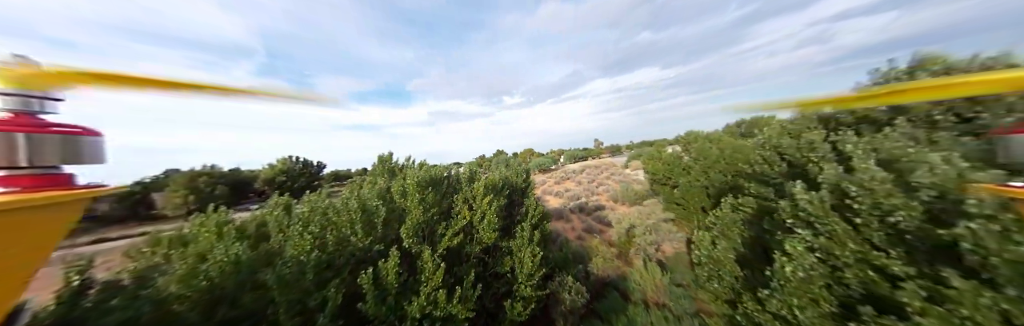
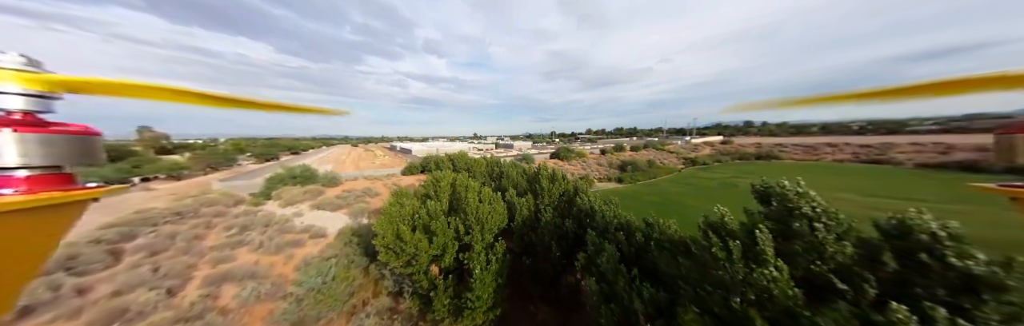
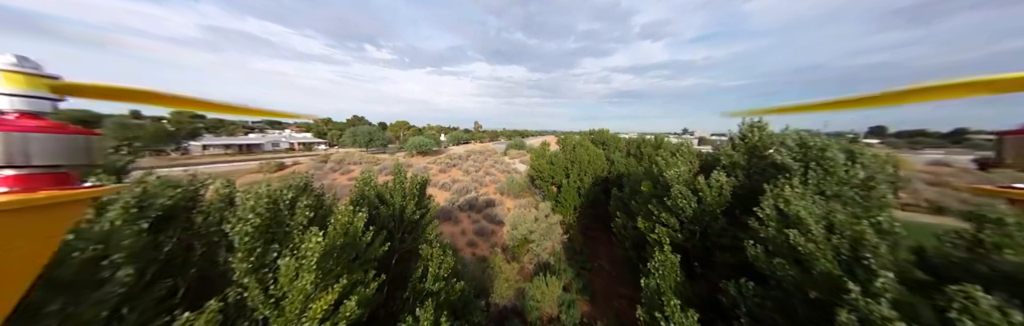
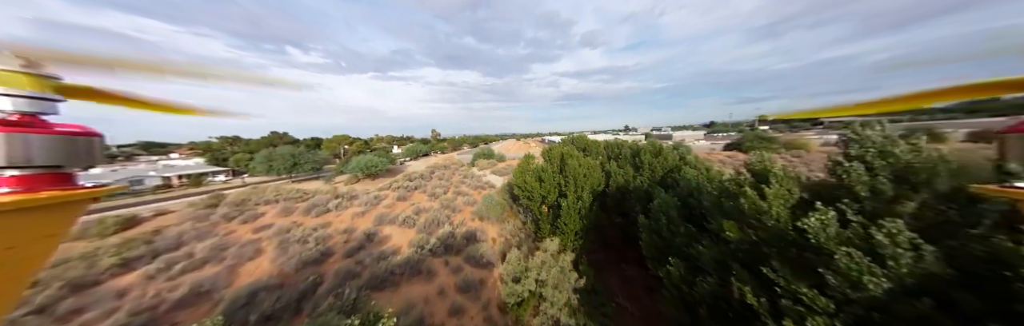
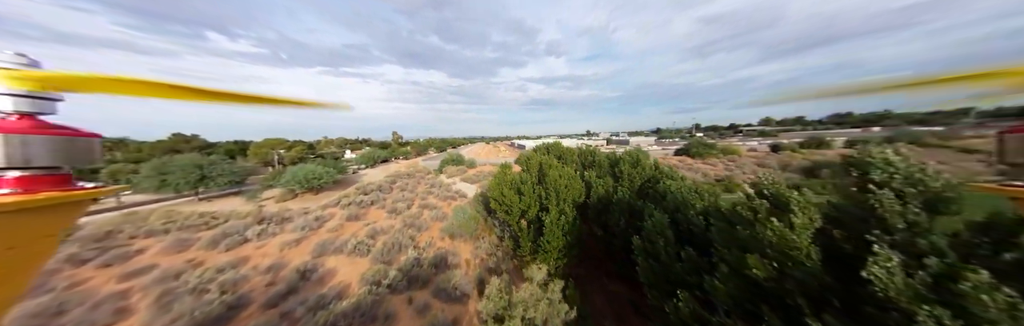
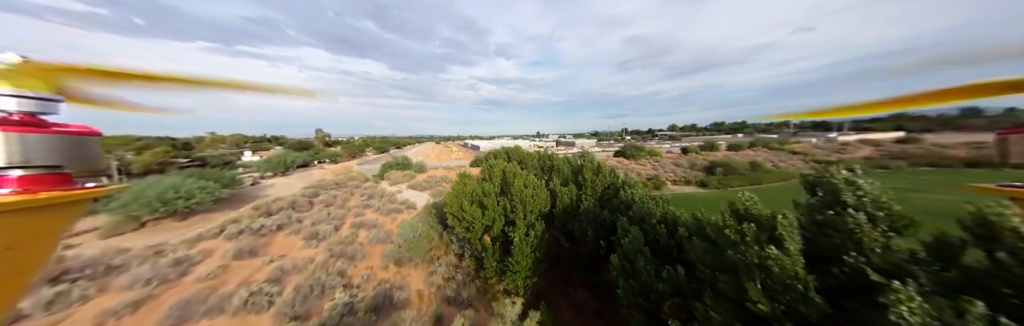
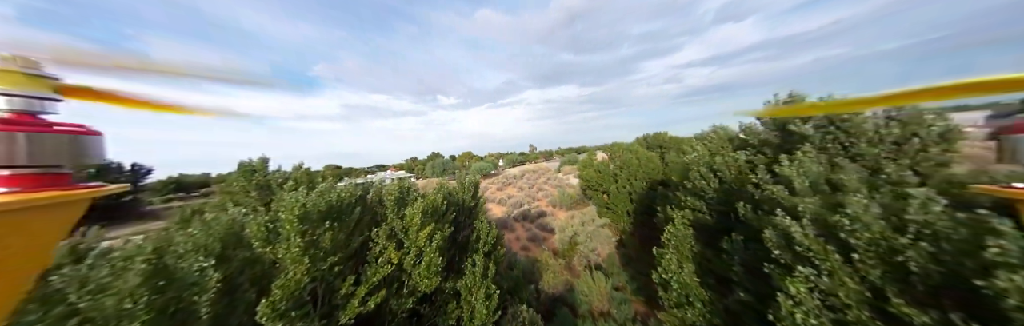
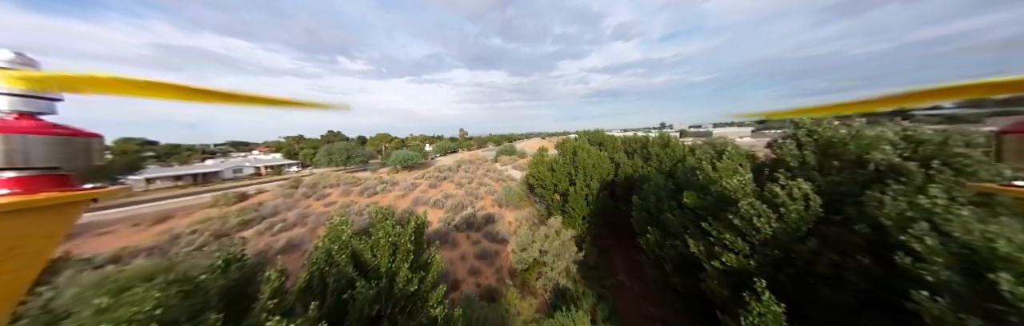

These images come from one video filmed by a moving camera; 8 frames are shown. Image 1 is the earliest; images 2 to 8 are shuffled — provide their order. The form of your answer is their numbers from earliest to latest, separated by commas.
7, 3, 8, 4, 5, 6, 2
